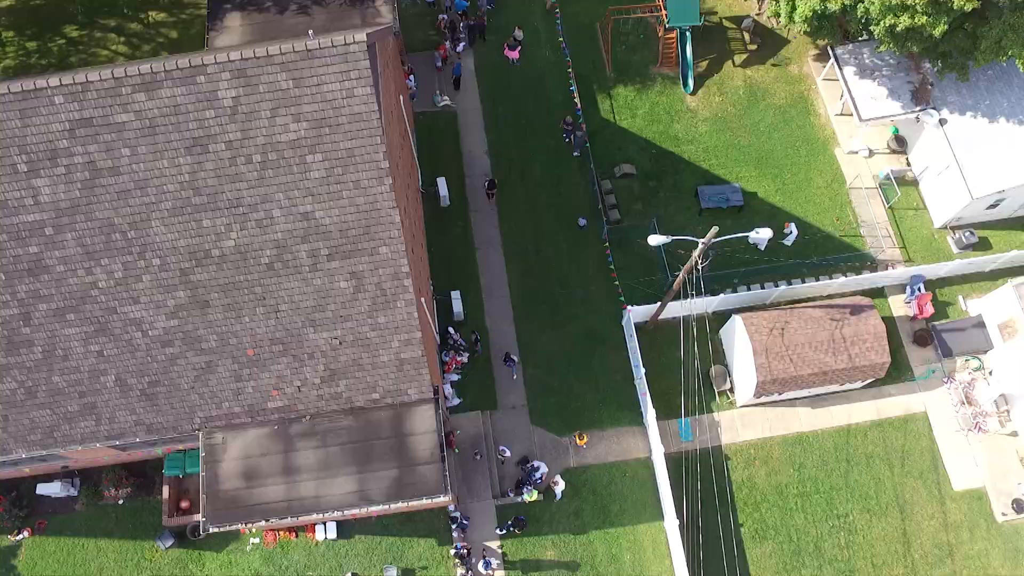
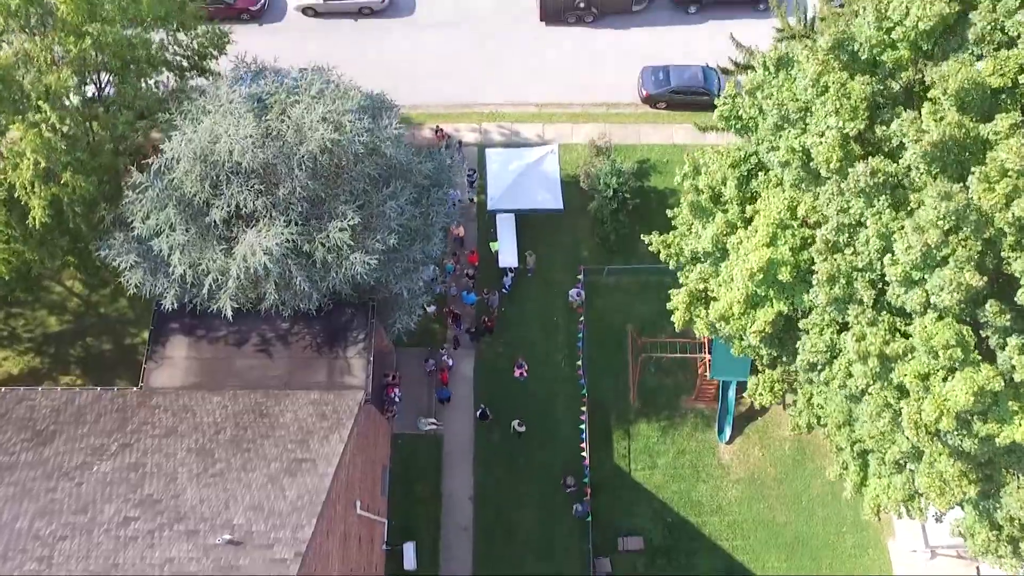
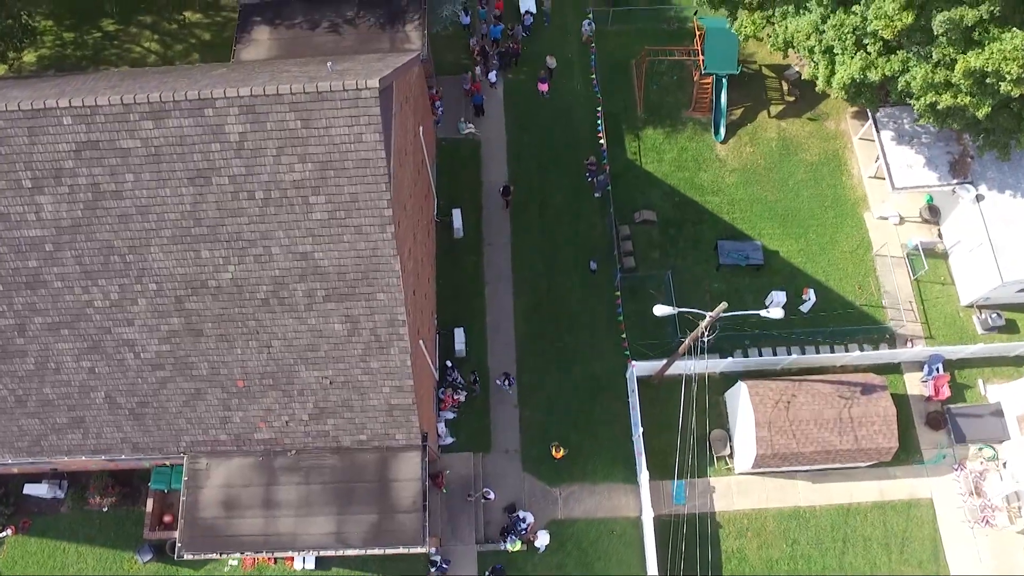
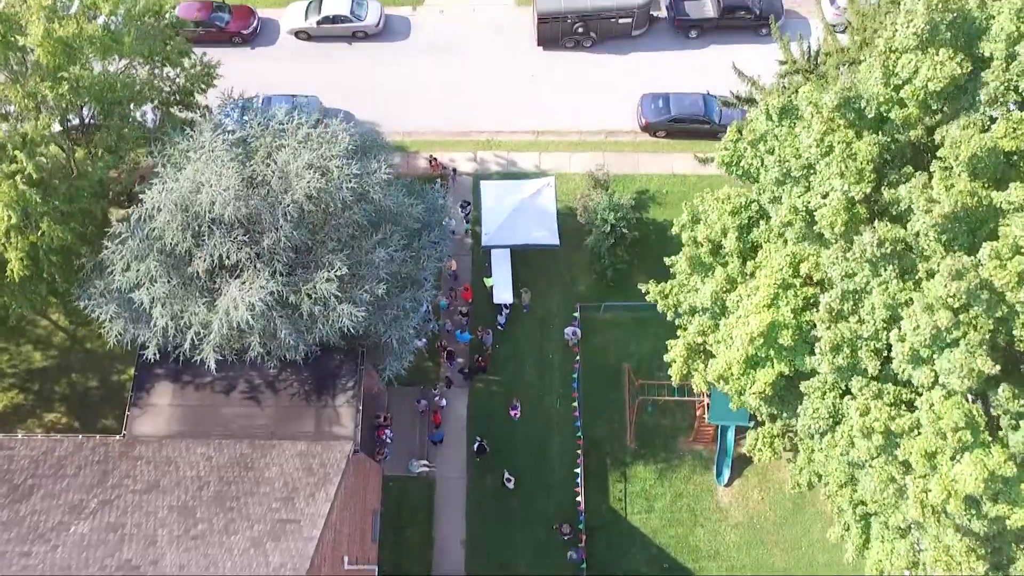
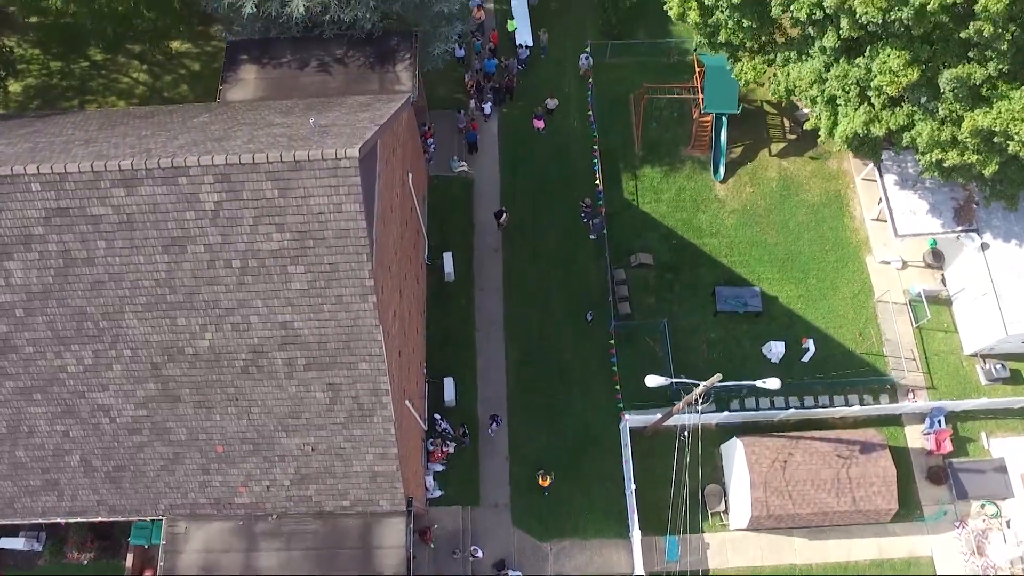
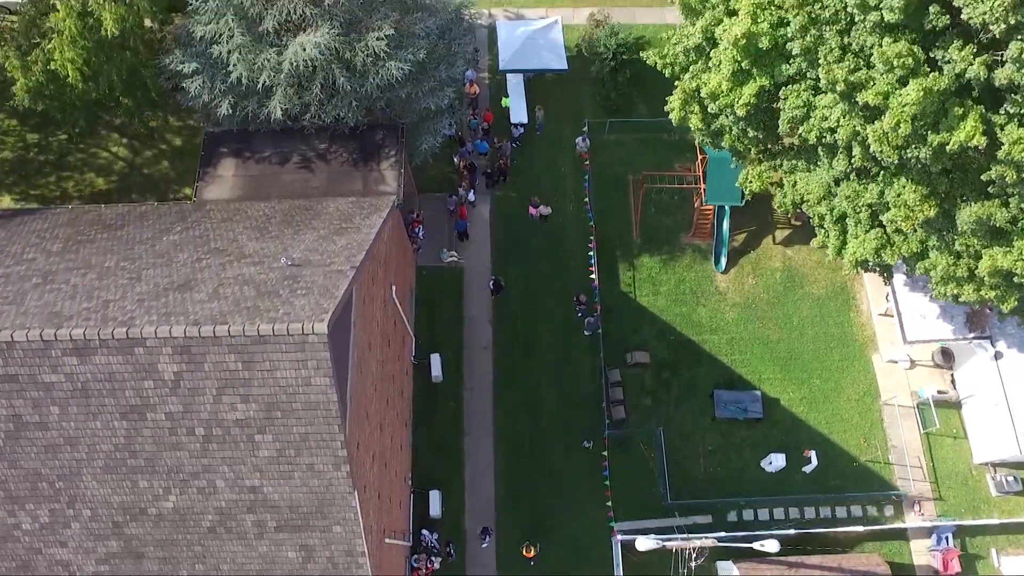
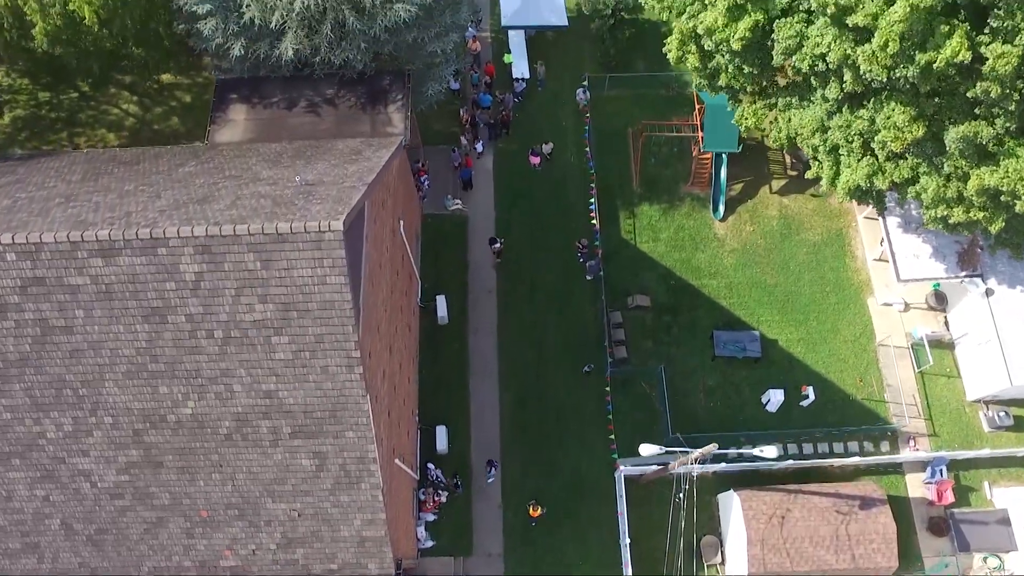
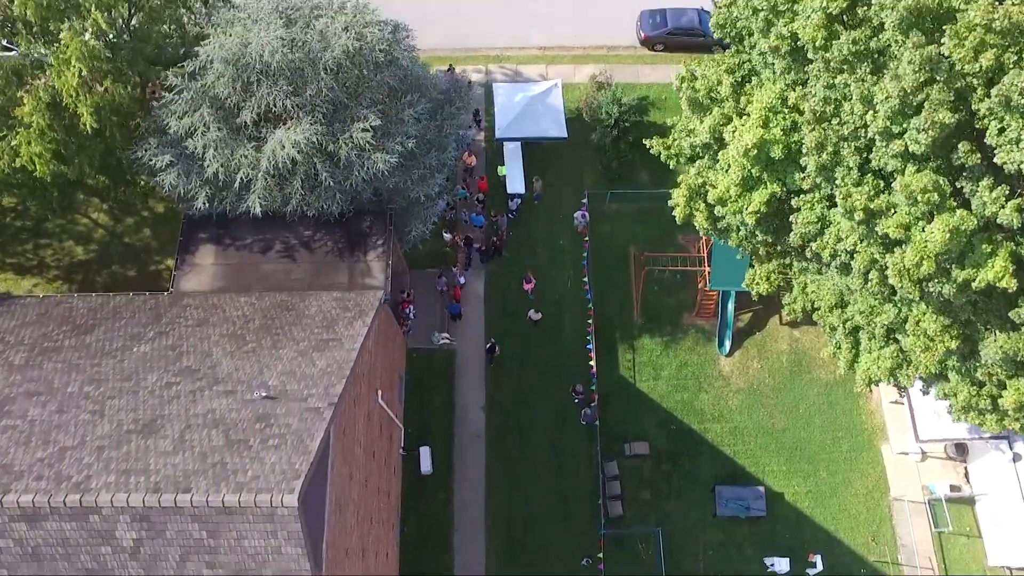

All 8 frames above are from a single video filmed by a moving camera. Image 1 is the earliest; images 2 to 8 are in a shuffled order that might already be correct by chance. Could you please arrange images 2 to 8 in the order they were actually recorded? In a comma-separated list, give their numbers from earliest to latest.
3, 5, 7, 6, 8, 2, 4
